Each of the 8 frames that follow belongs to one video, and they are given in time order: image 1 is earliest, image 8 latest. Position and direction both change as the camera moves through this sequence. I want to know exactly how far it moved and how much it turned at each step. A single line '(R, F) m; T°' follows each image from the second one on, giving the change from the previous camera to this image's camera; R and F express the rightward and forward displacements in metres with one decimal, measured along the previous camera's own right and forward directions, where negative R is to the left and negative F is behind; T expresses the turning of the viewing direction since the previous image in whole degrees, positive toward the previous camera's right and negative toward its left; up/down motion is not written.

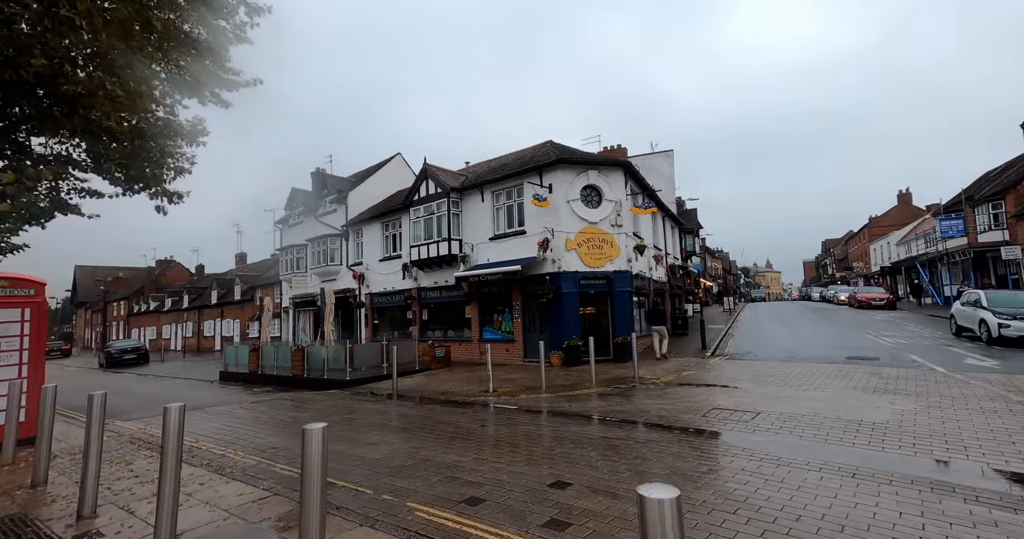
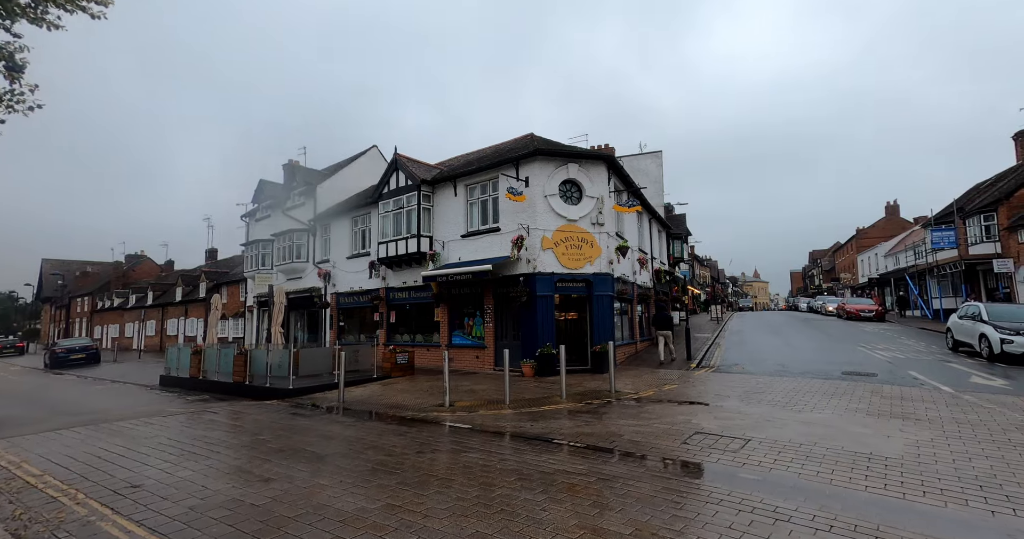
(+0.6, +1.3) m; +1°
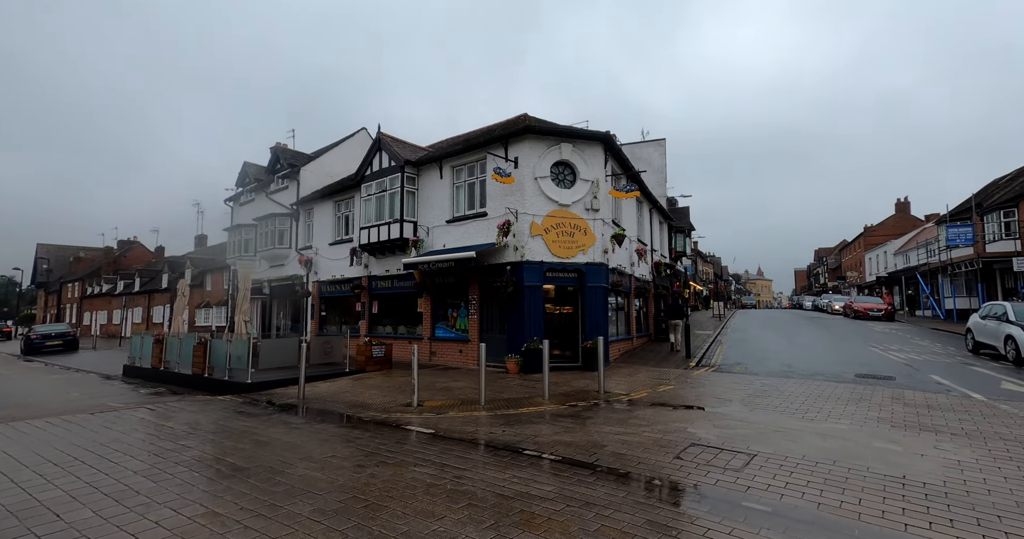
(+0.5, +1.1) m; 0°
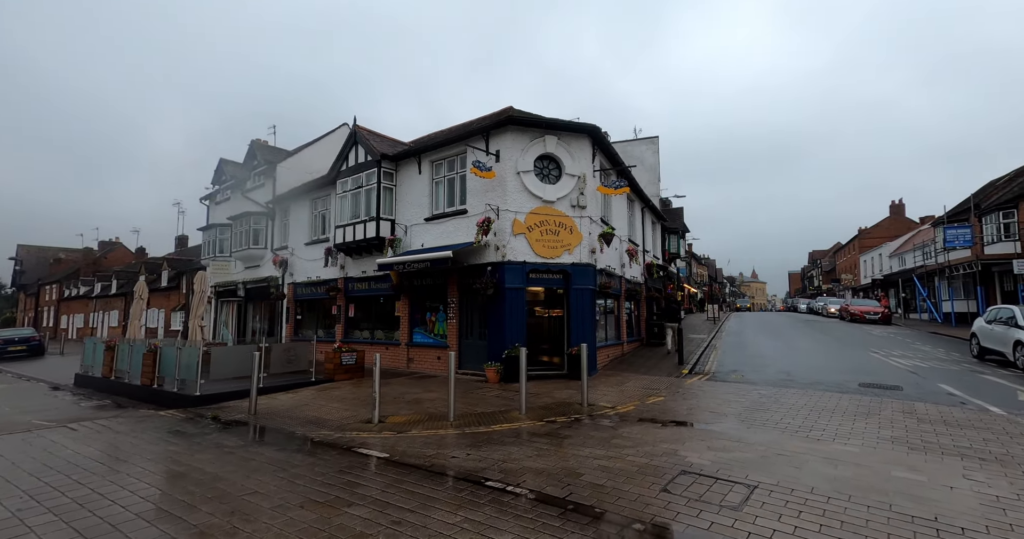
(+0.4, +0.9) m; +1°
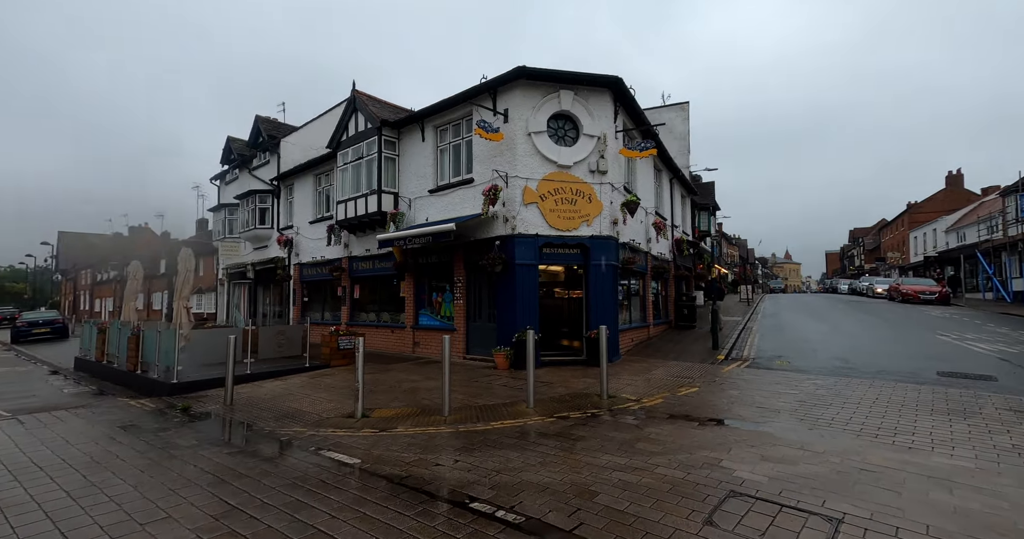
(+0.3, +1.4) m; -3°
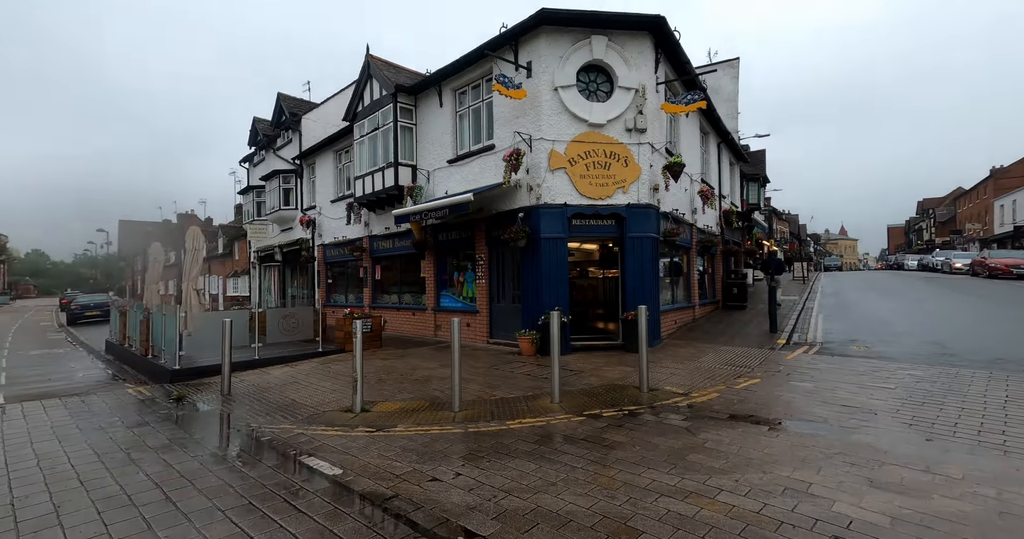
(+0.2, +1.2) m; -5°
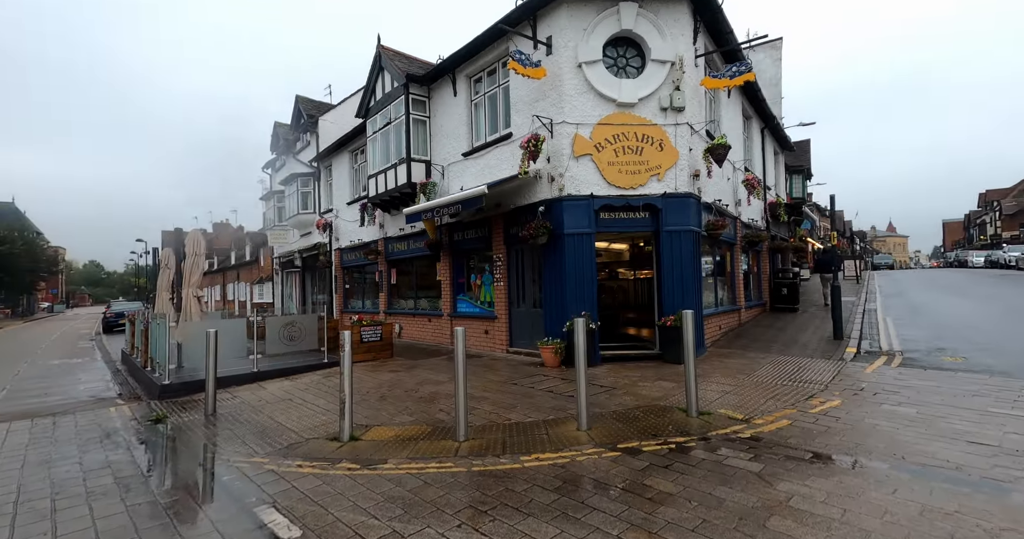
(+0.2, +1.1) m; -4°
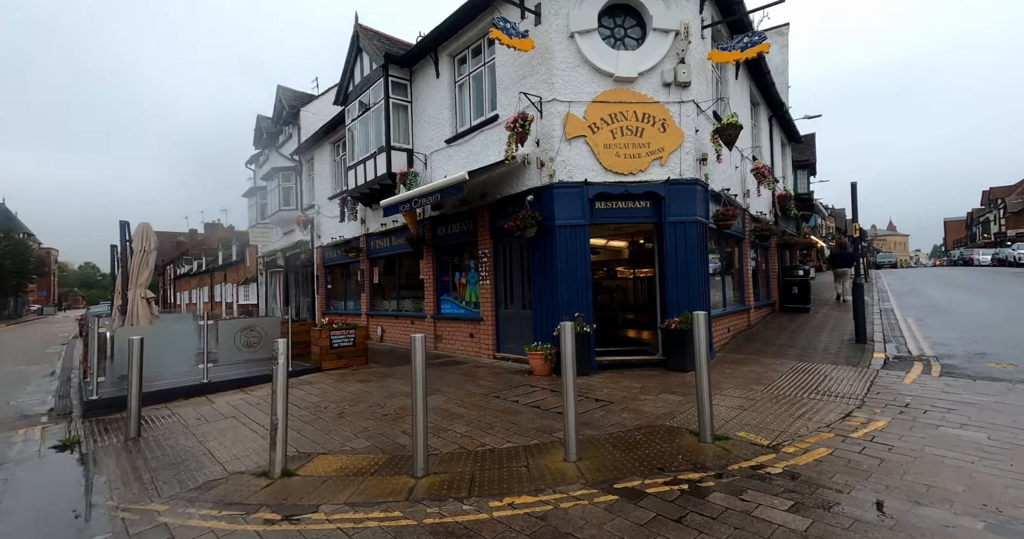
(+0.2, +1.0) m; 0°
